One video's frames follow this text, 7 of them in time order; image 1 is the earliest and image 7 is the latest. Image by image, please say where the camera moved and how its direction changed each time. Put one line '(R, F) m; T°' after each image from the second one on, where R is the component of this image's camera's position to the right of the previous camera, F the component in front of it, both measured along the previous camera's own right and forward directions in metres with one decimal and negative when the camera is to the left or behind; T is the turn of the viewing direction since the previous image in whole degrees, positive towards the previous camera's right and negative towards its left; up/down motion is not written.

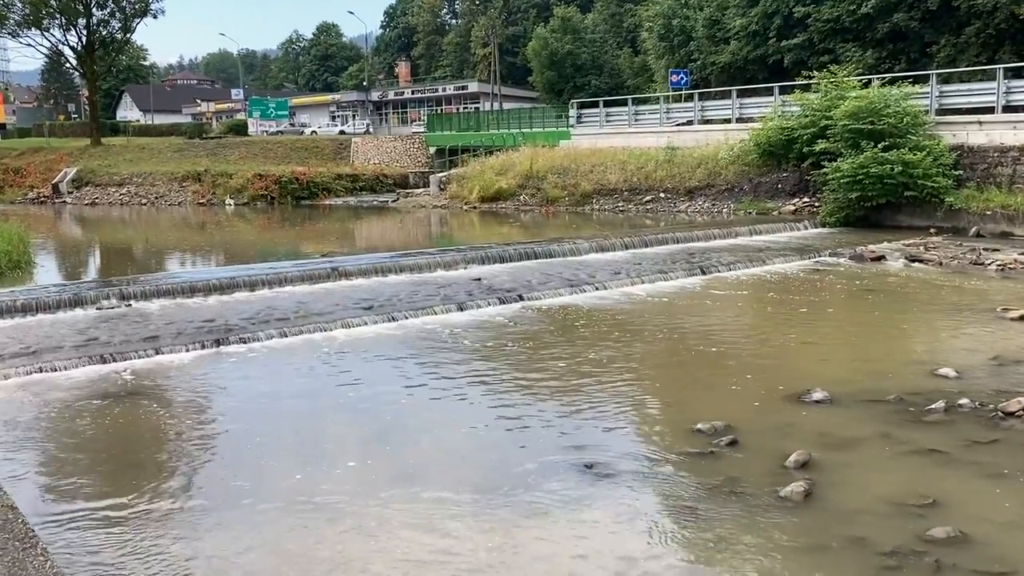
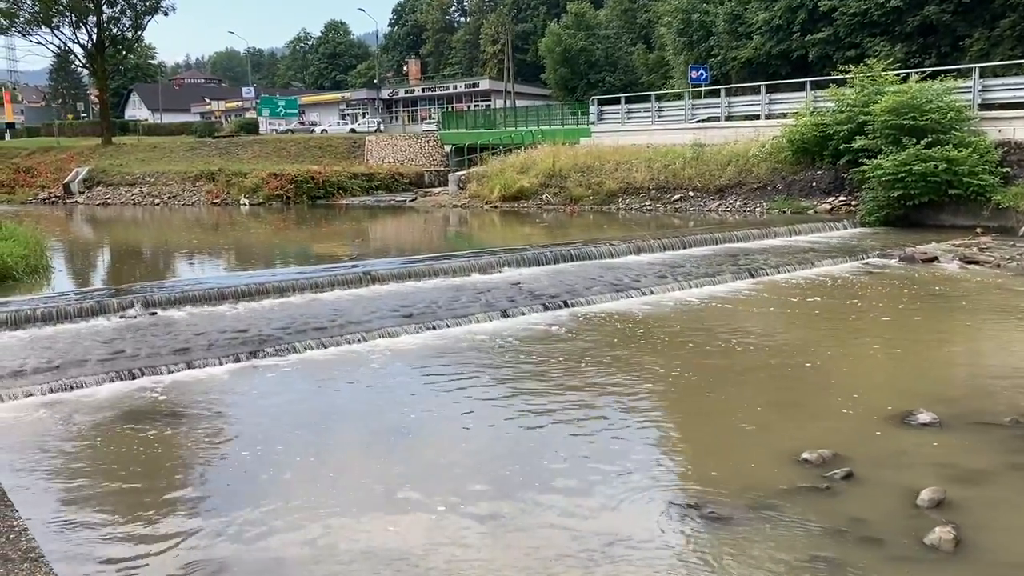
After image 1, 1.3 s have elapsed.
(-0.5, +0.7) m; 0°
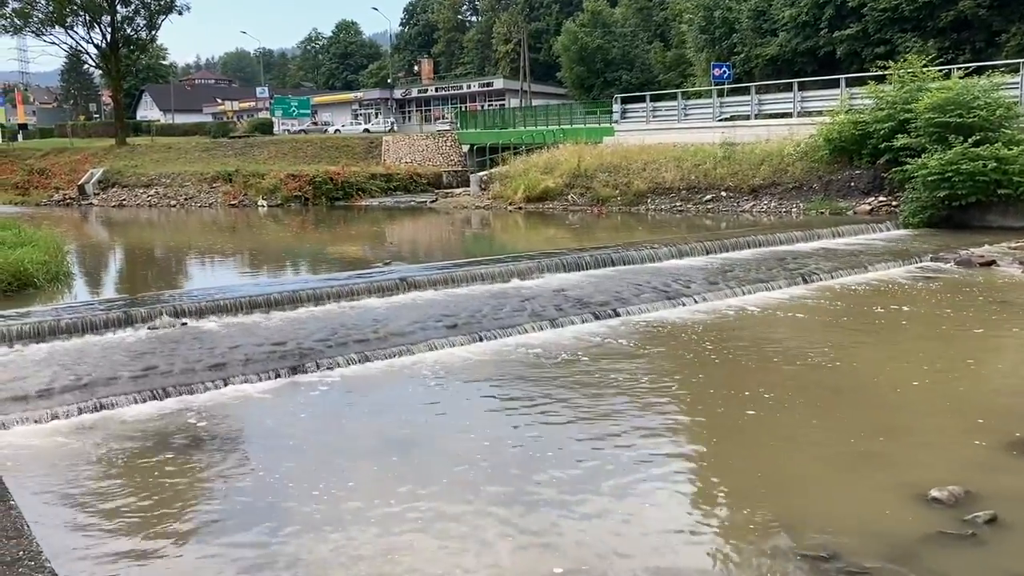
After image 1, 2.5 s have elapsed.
(-0.5, +0.7) m; -1°
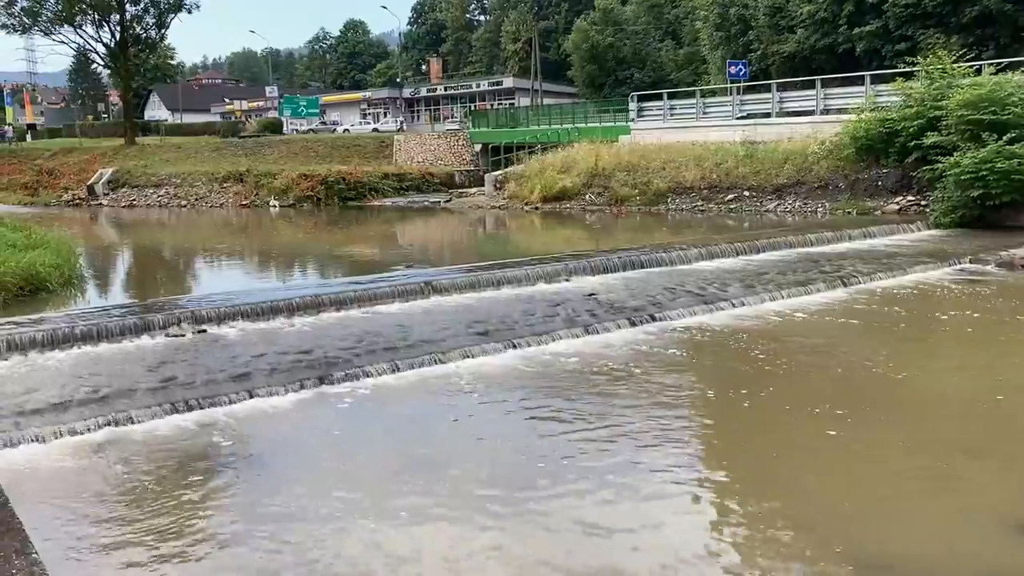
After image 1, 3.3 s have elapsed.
(-0.3, +0.5) m; 0°
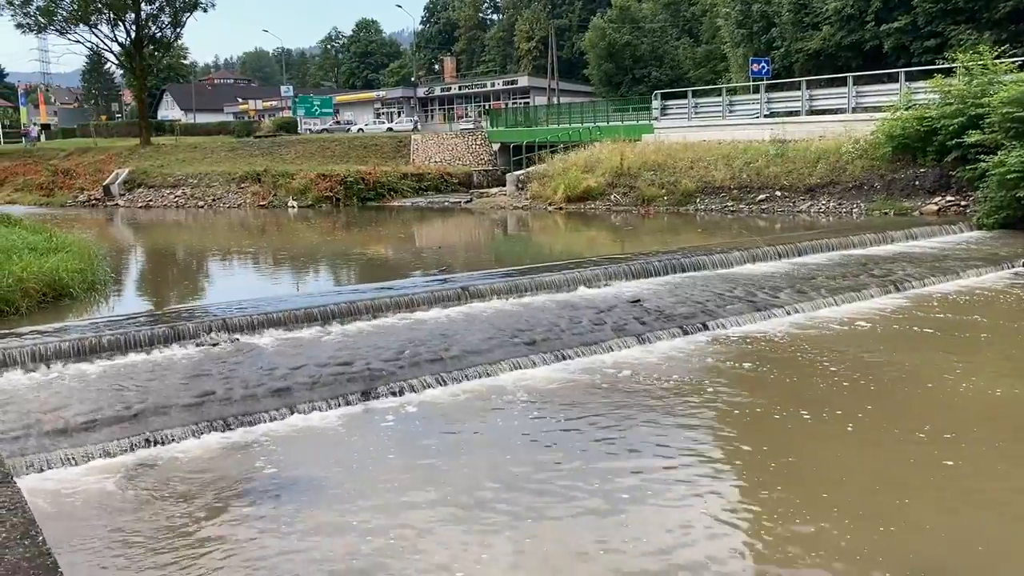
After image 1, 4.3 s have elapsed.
(-0.4, +0.5) m; -1°
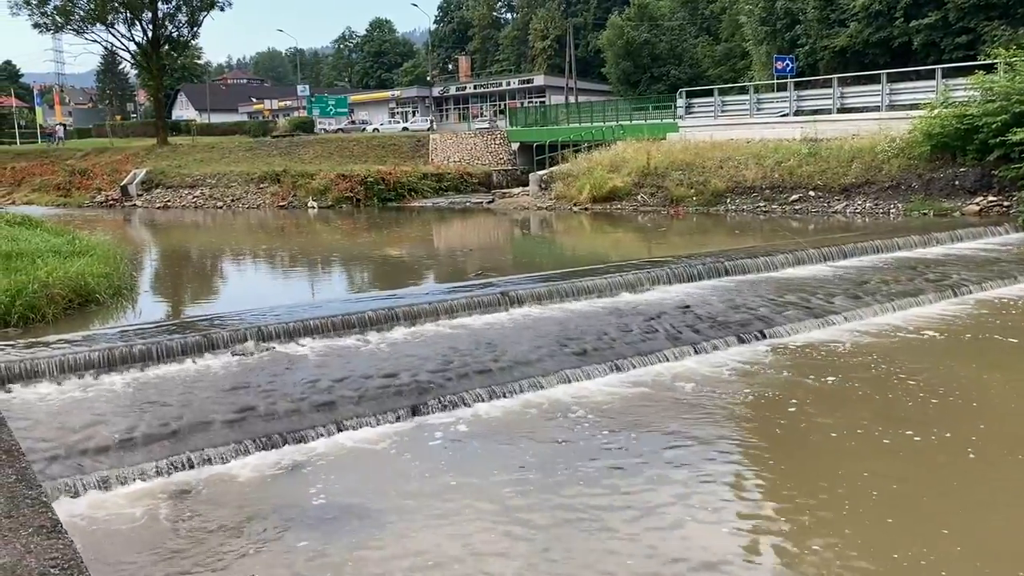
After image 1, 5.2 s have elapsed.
(-0.4, +0.5) m; -1°
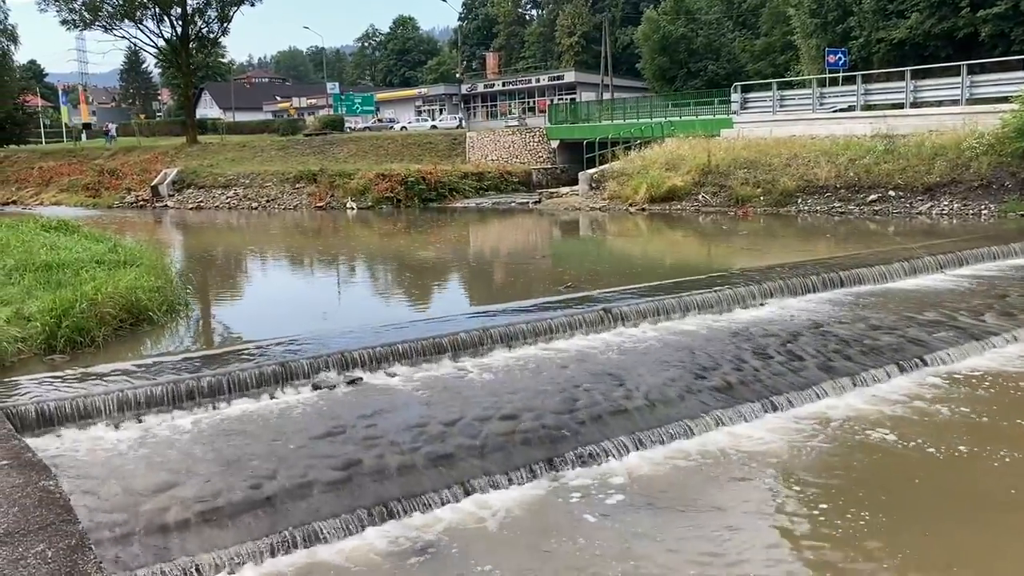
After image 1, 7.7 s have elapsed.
(-0.9, +1.3) m; -1°
